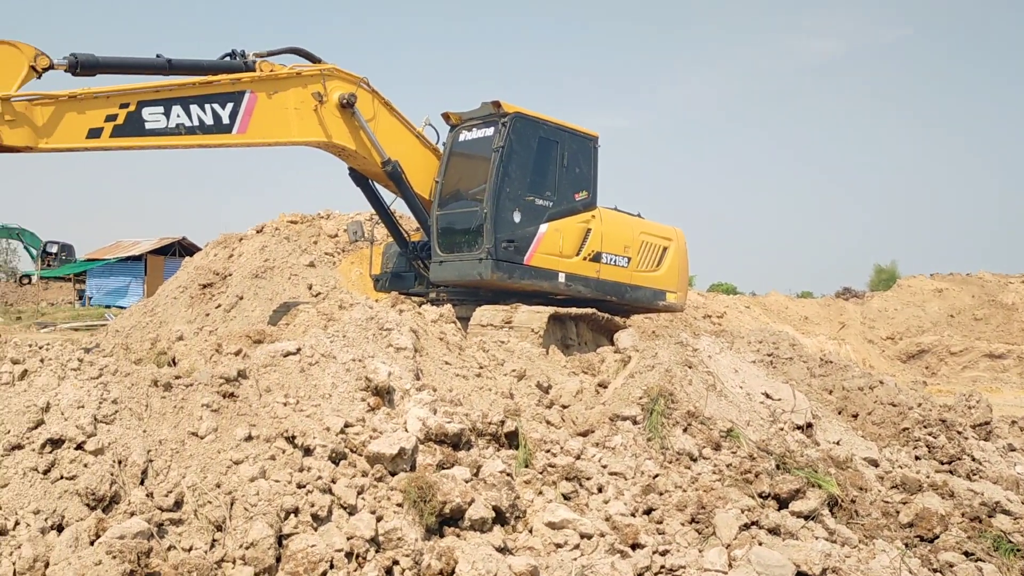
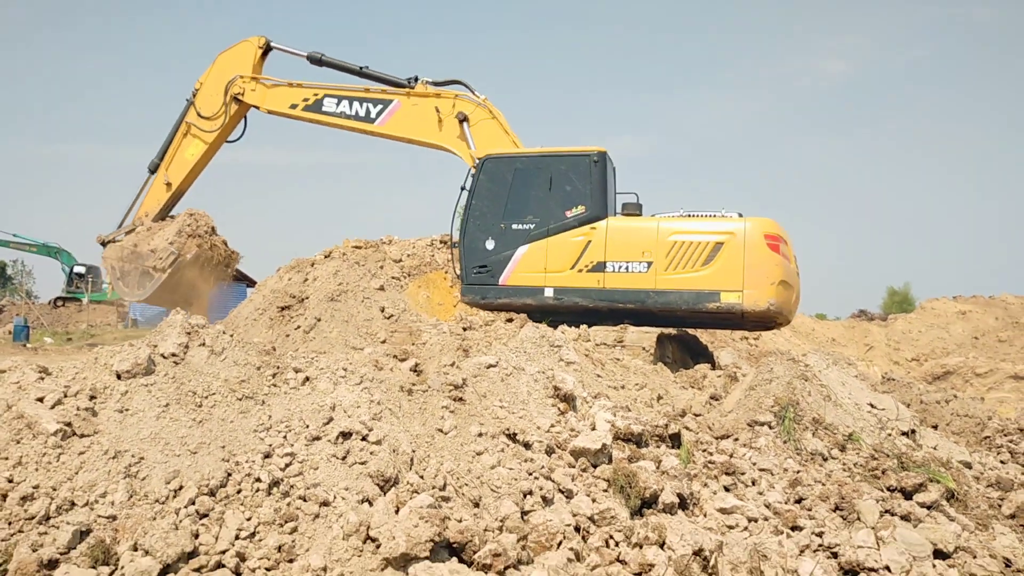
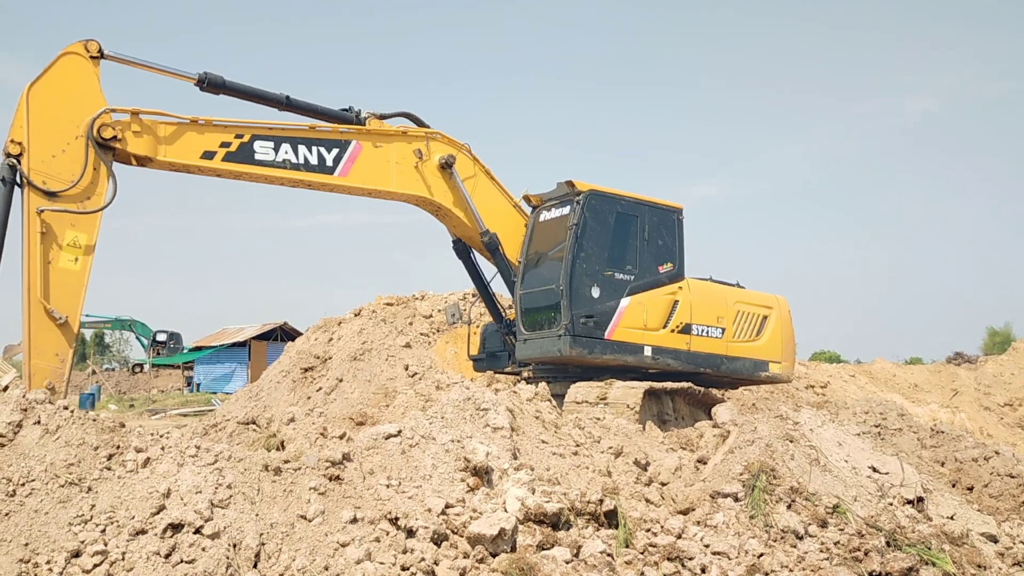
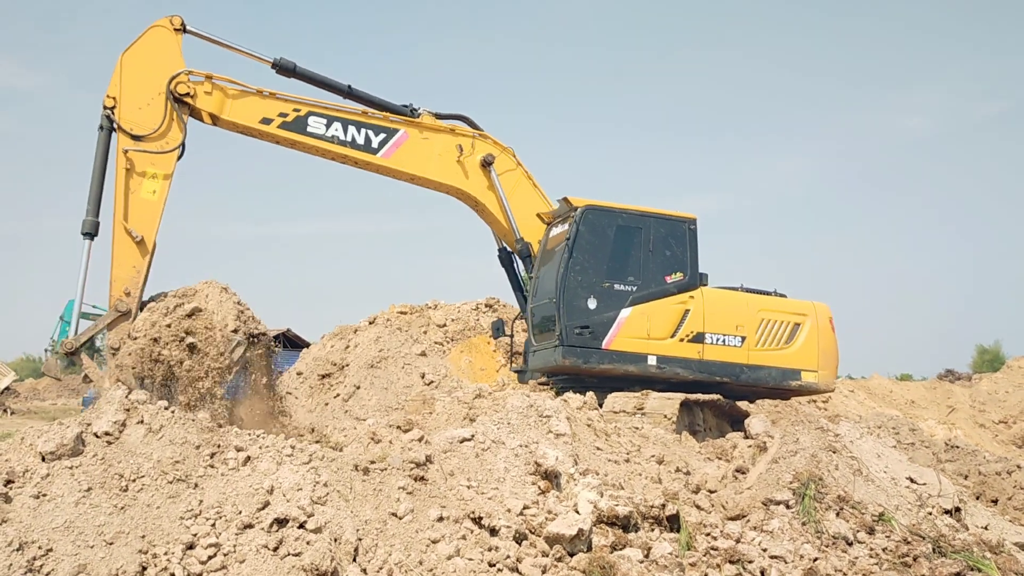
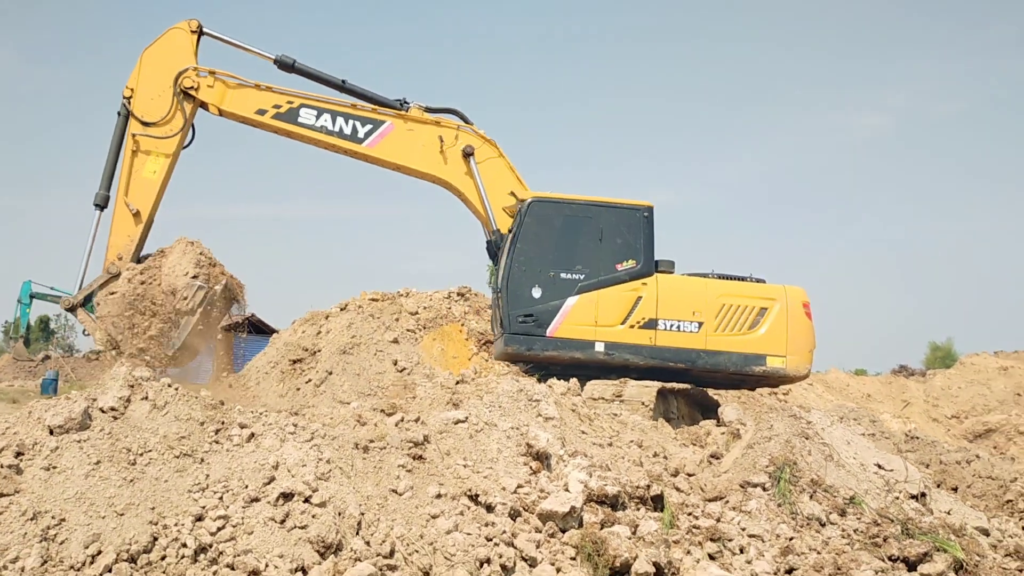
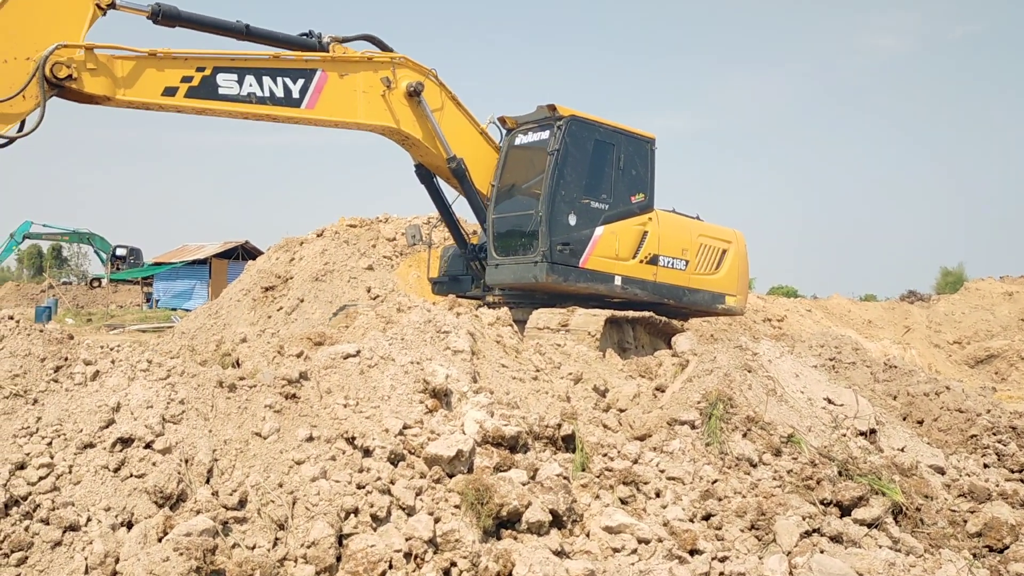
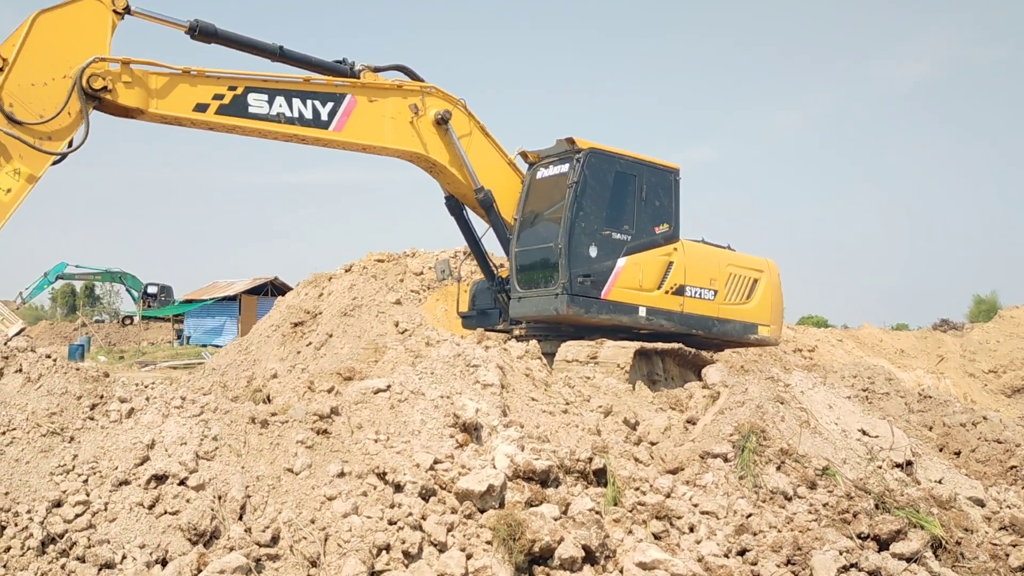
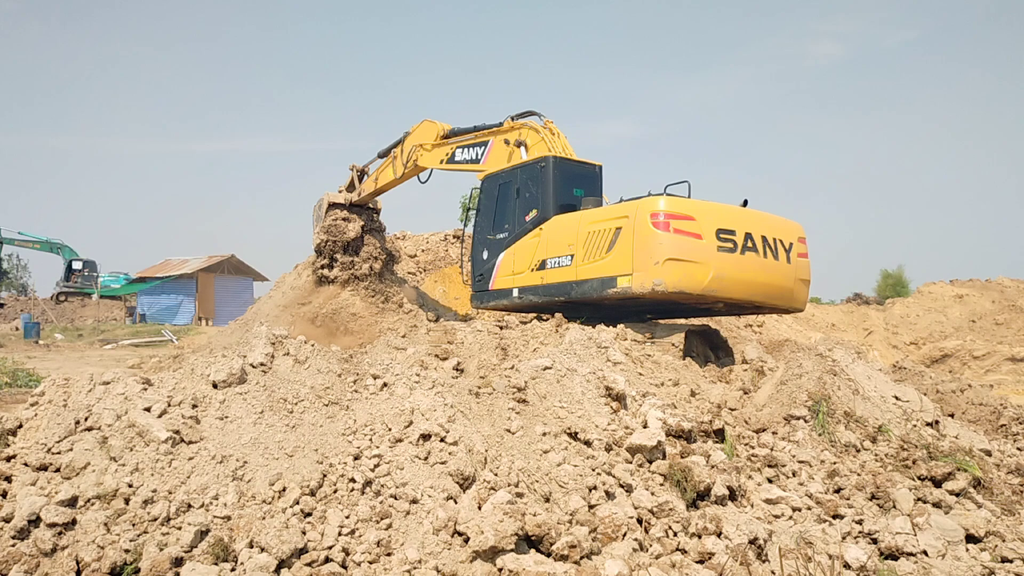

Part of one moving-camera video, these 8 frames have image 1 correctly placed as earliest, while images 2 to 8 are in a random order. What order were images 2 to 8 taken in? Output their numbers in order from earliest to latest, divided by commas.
6, 7, 3, 4, 5, 2, 8
